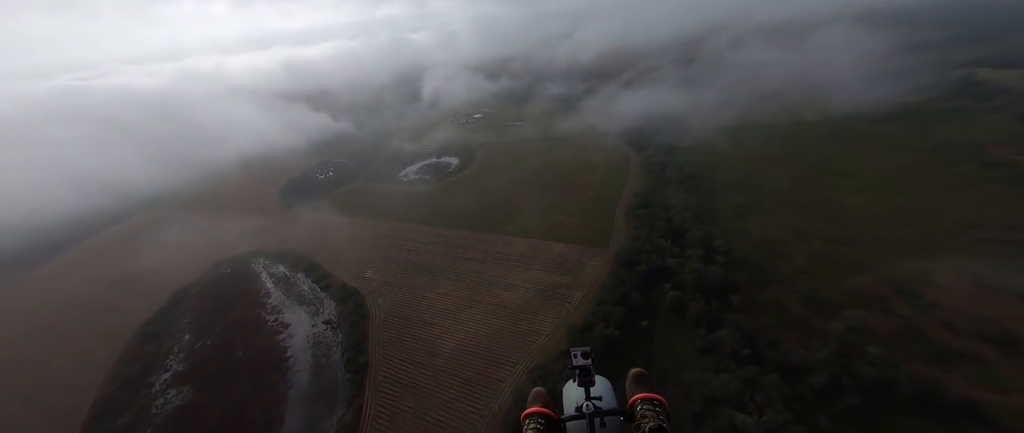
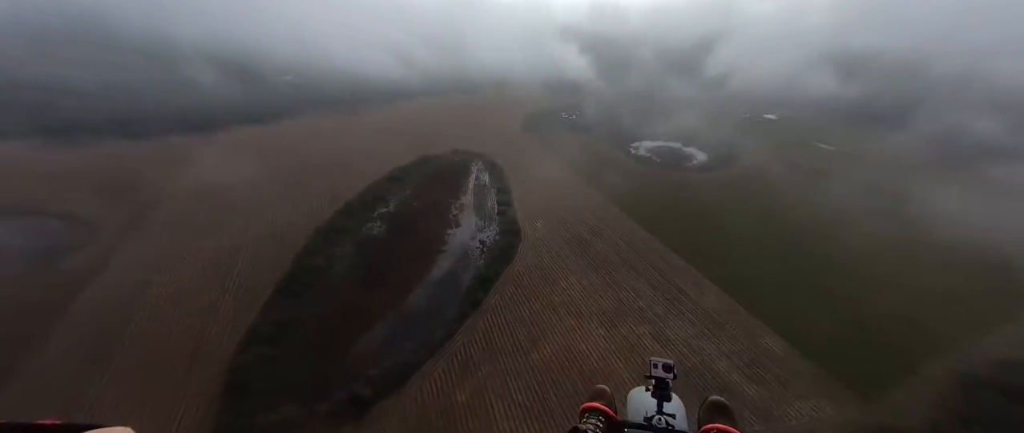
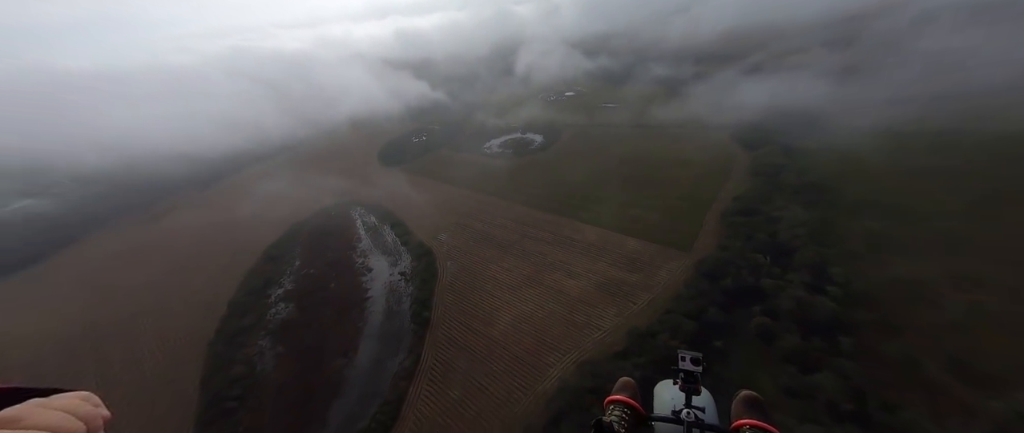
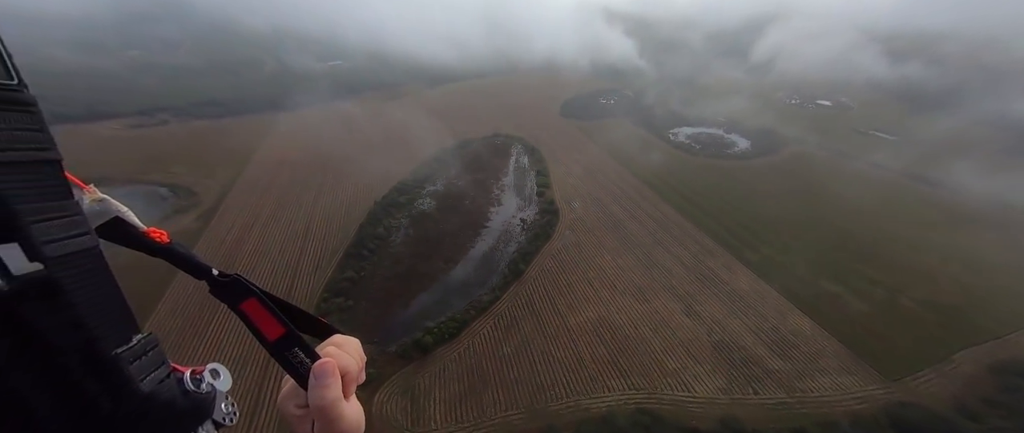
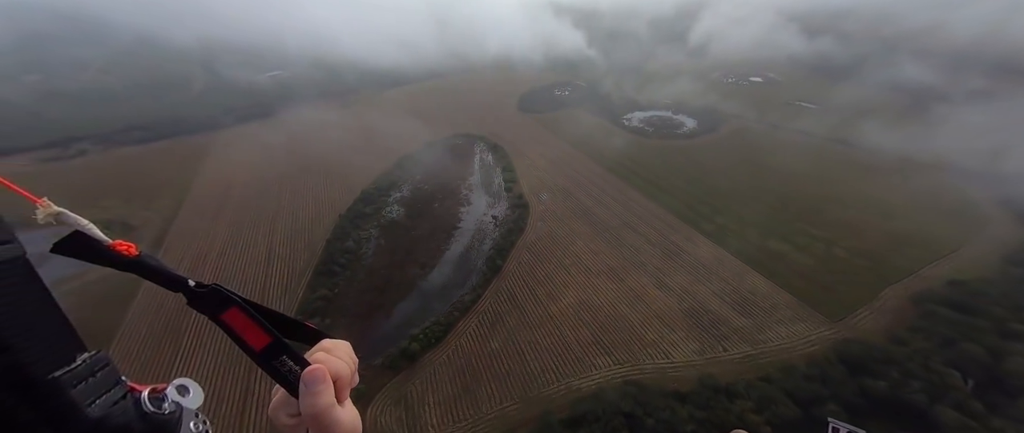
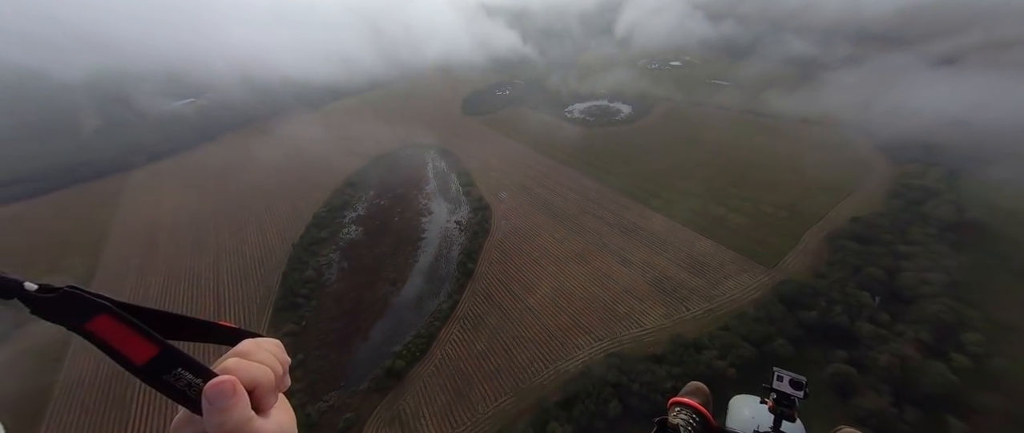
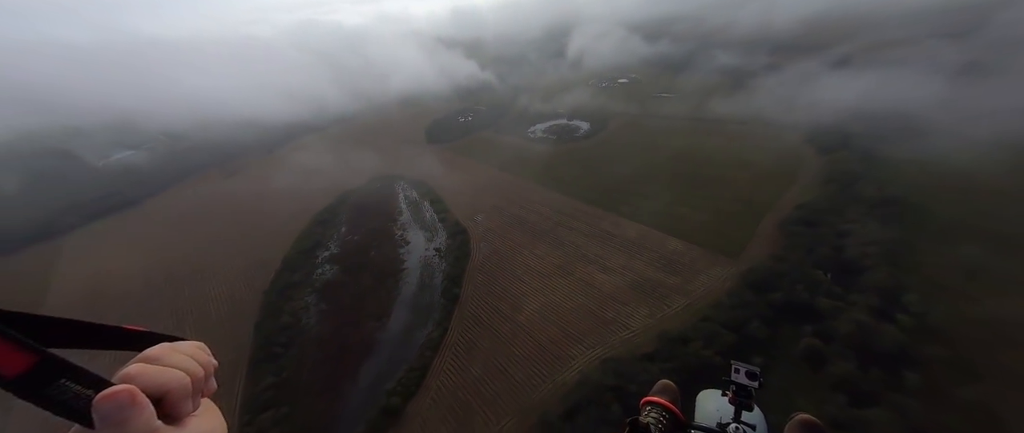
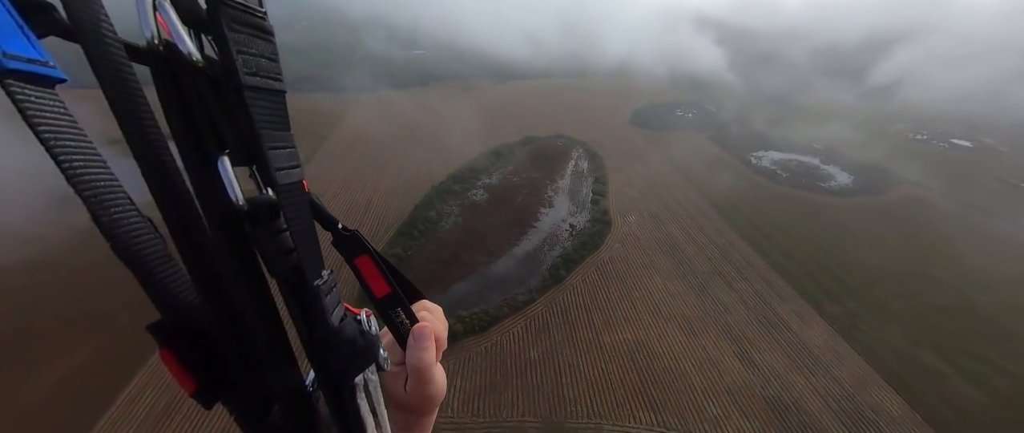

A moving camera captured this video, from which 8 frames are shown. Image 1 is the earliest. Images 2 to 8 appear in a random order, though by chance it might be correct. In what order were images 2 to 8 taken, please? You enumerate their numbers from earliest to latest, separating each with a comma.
3, 7, 6, 5, 4, 8, 2
